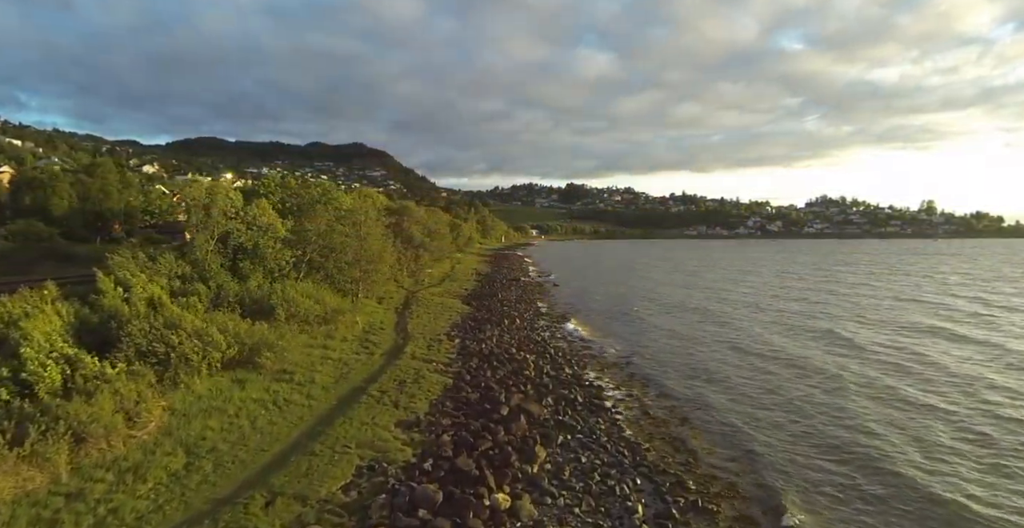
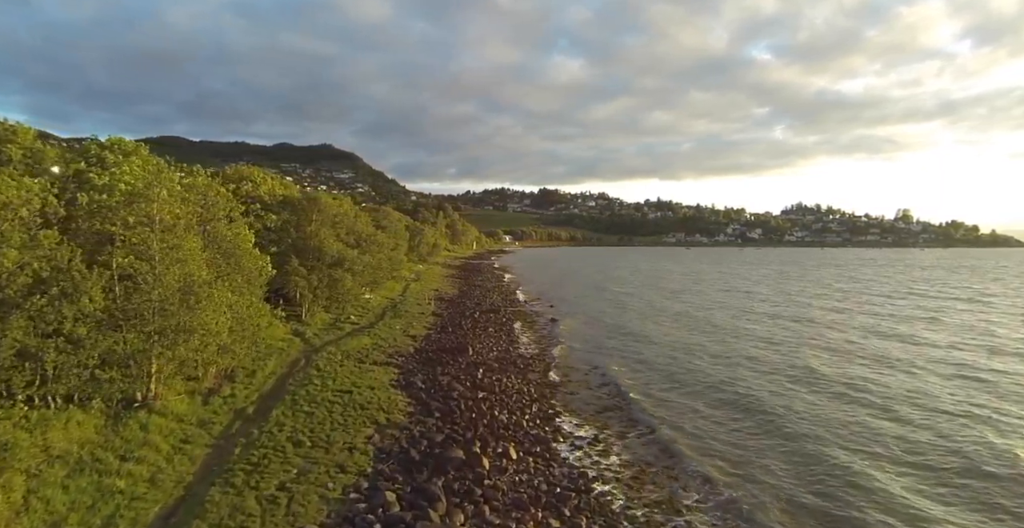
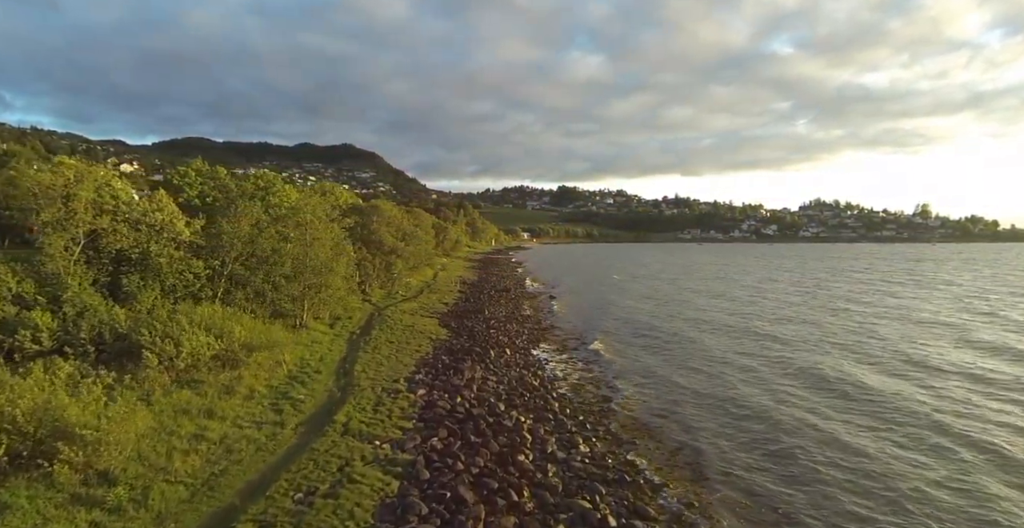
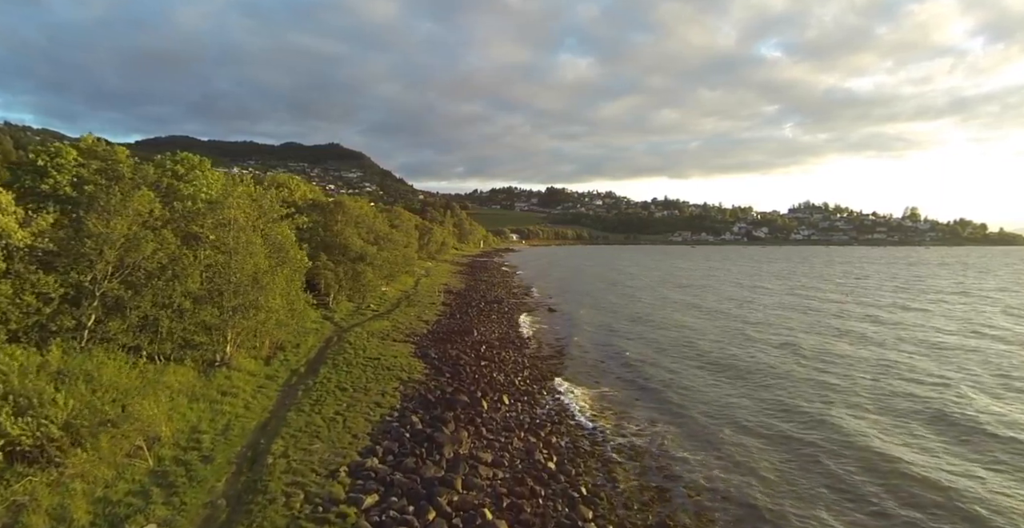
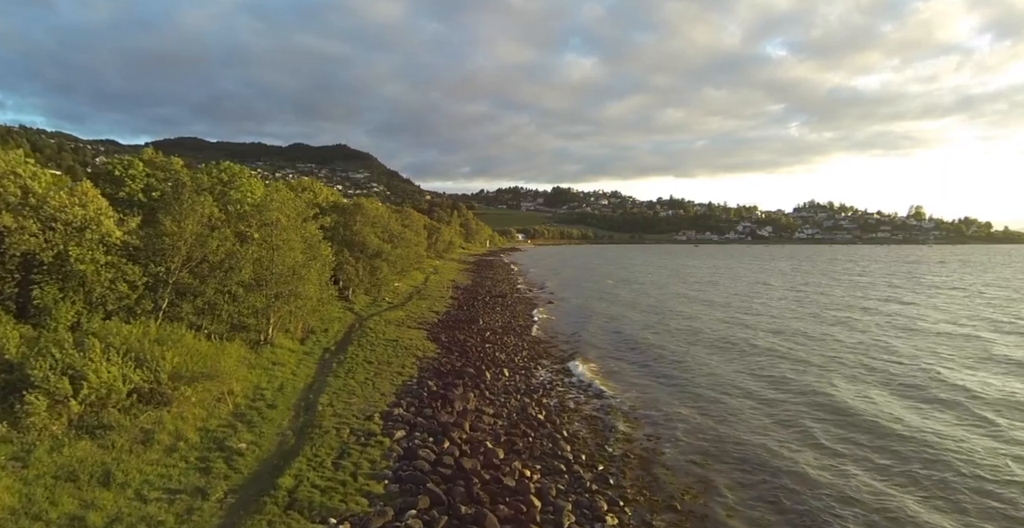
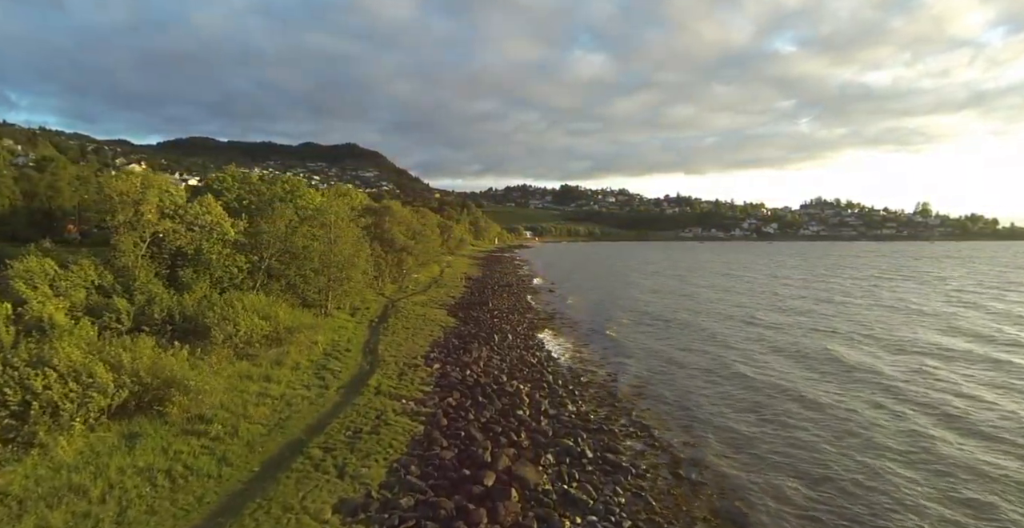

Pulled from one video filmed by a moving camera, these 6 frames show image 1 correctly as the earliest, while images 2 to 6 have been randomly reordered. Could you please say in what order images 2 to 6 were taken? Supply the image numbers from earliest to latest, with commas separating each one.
6, 3, 5, 4, 2
